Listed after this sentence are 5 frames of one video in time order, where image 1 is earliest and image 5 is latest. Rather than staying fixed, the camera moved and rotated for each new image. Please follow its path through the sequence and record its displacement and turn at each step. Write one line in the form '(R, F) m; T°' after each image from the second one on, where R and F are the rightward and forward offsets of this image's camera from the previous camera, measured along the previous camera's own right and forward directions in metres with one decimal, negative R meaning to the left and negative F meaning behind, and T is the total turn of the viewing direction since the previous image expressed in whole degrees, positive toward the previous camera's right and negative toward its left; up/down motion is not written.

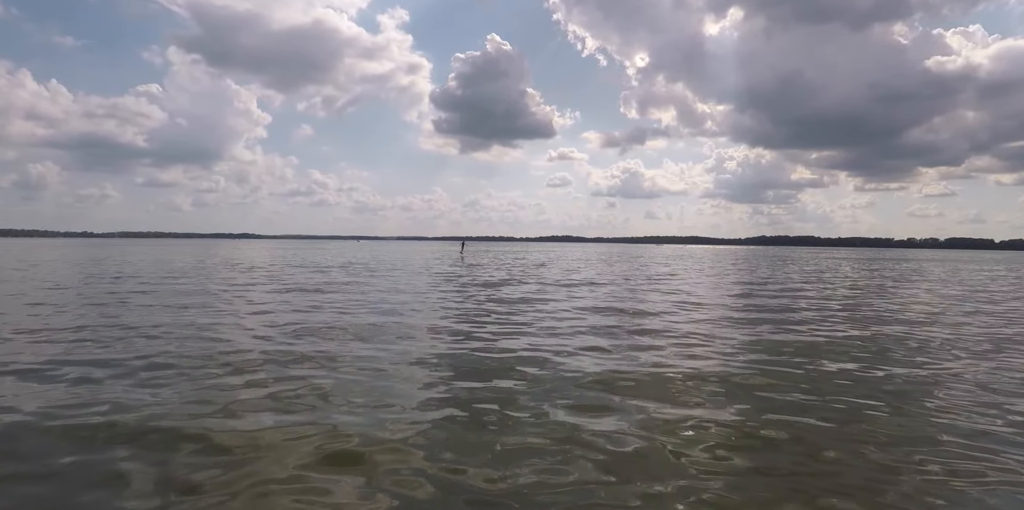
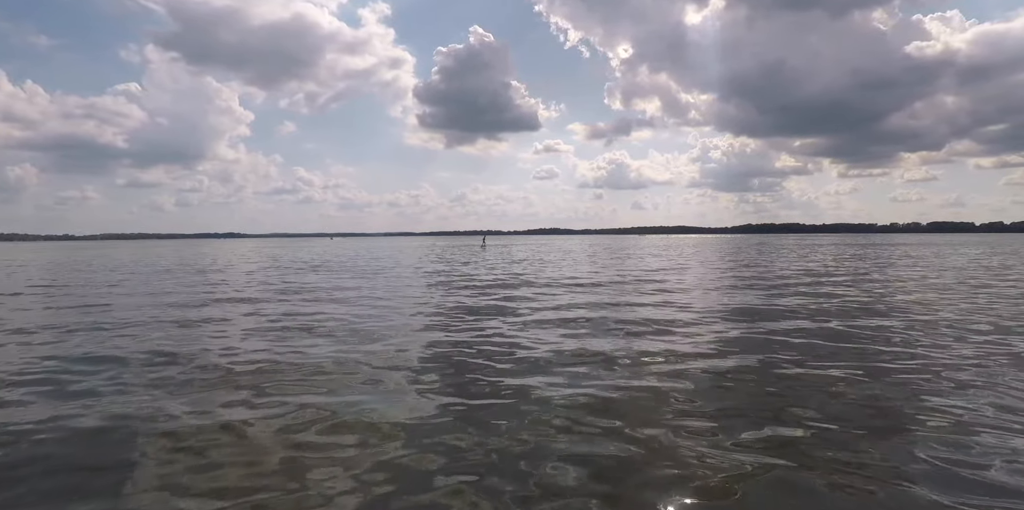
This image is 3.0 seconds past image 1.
(-0.8, +1.2) m; +1°
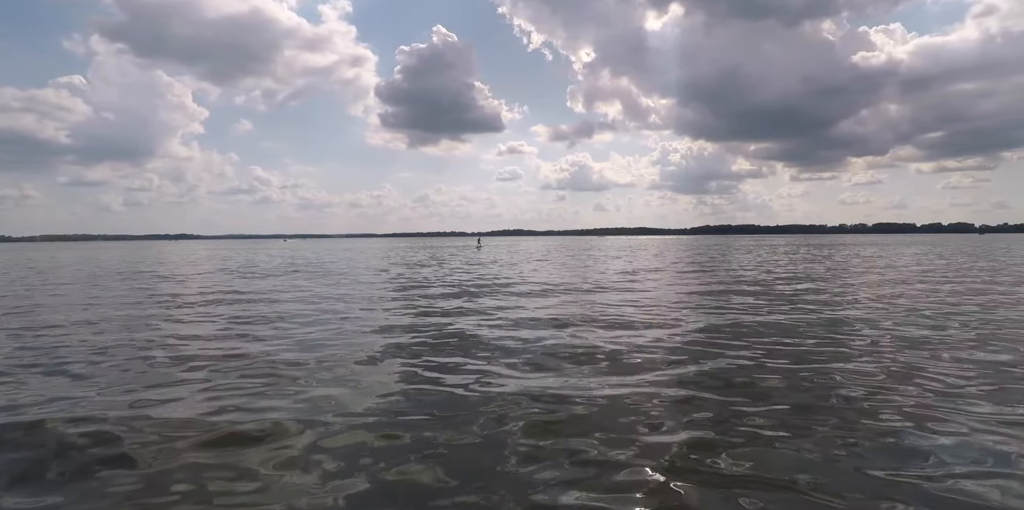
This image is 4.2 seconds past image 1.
(-1.9, -0.6) m; +4°
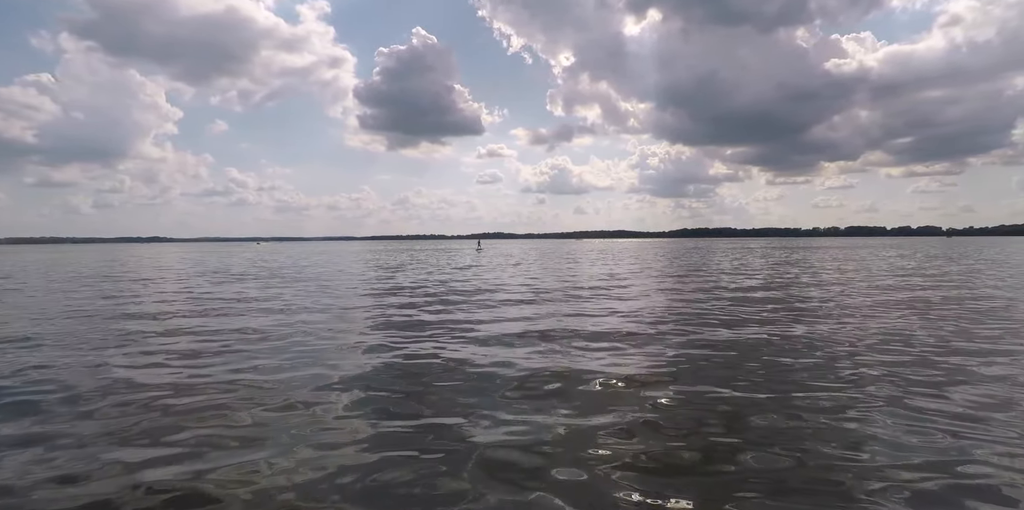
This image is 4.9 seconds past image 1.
(-0.5, +0.1) m; +2°
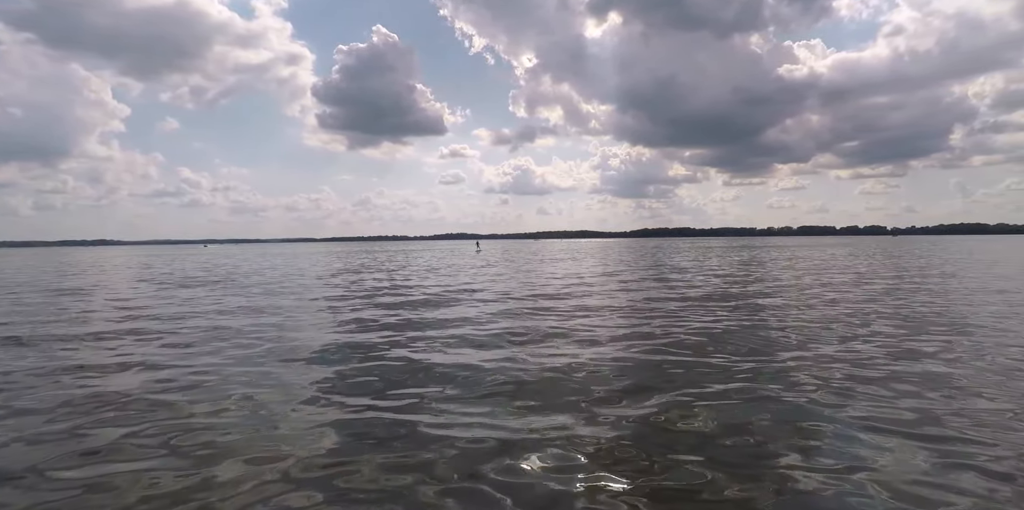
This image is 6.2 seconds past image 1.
(-0.6, +2.0) m; +4°
